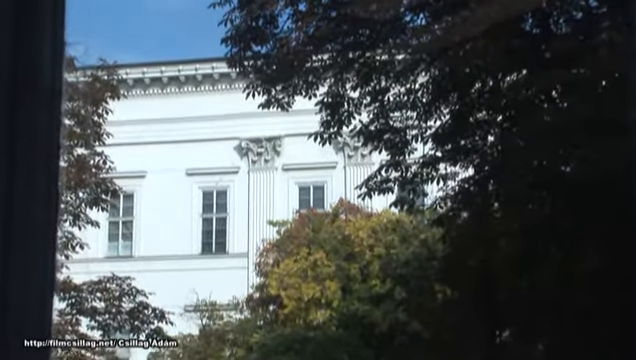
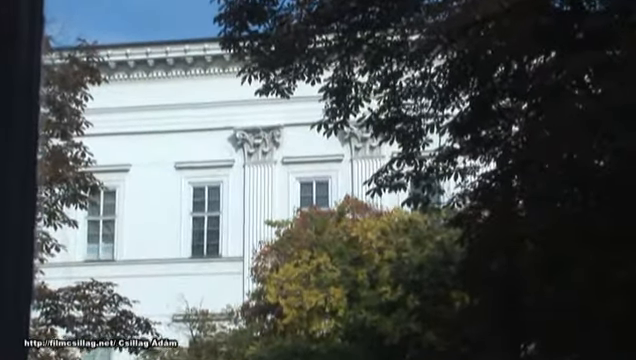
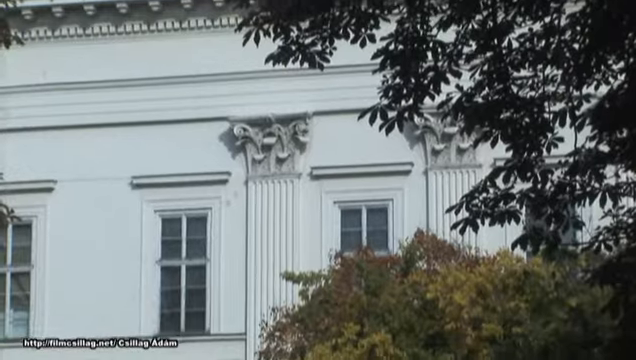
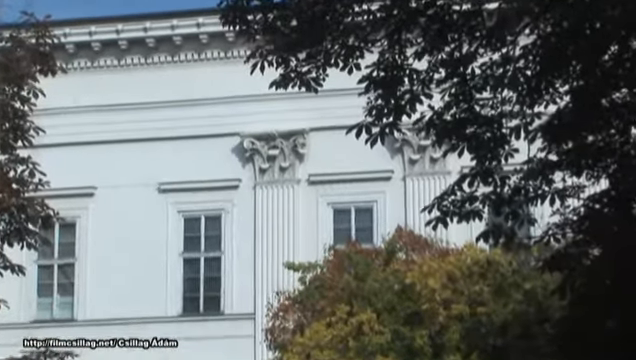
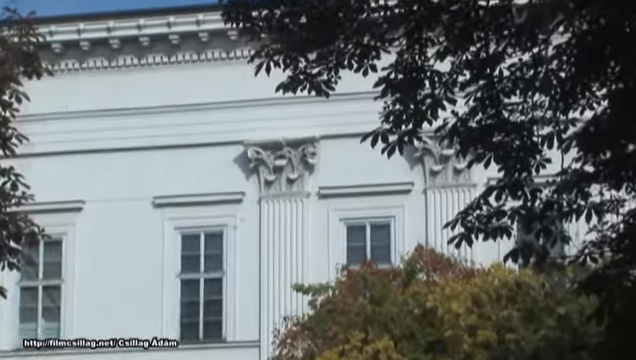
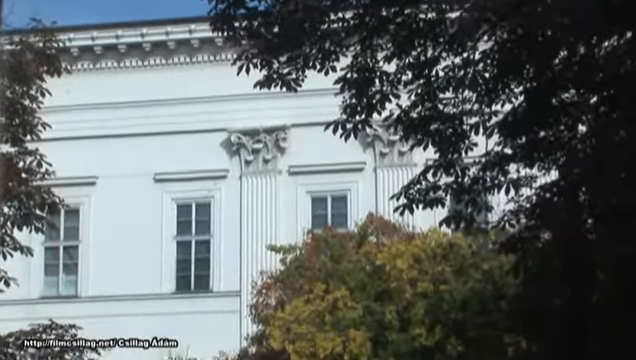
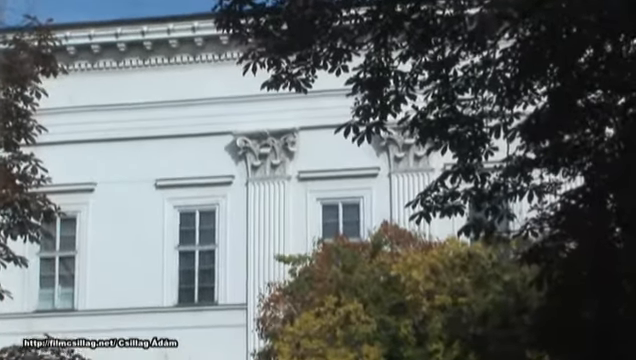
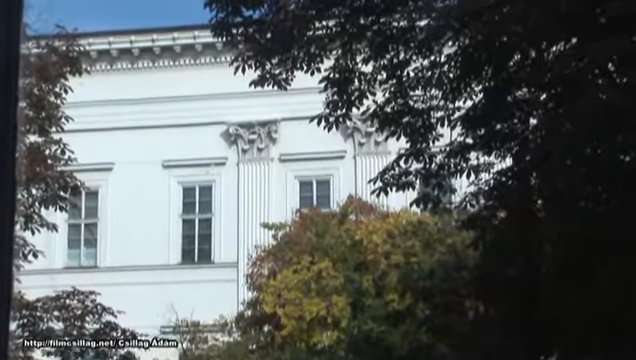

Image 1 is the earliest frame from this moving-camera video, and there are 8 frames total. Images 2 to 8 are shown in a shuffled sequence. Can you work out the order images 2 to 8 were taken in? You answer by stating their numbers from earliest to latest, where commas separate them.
2, 8, 6, 7, 4, 5, 3
